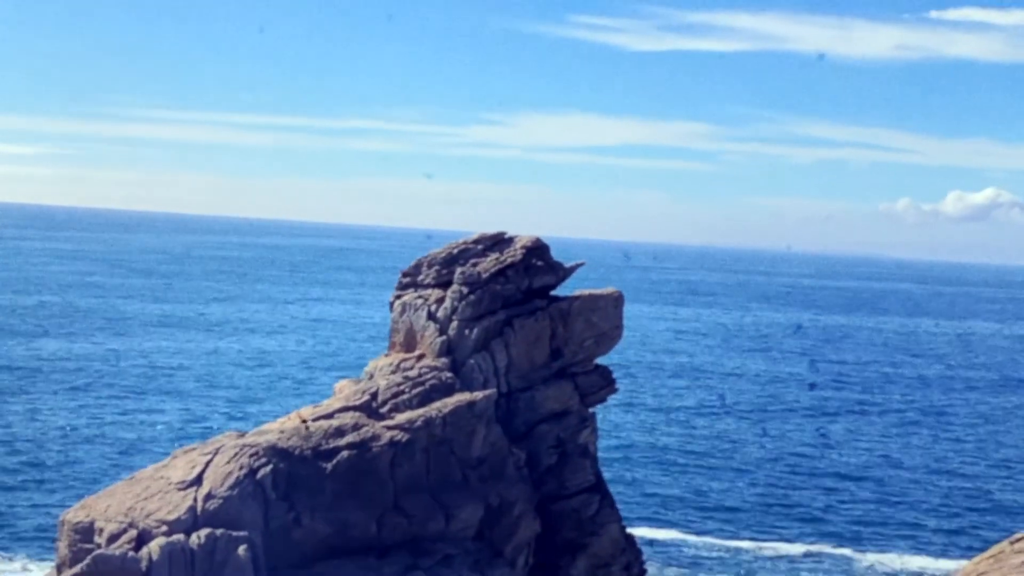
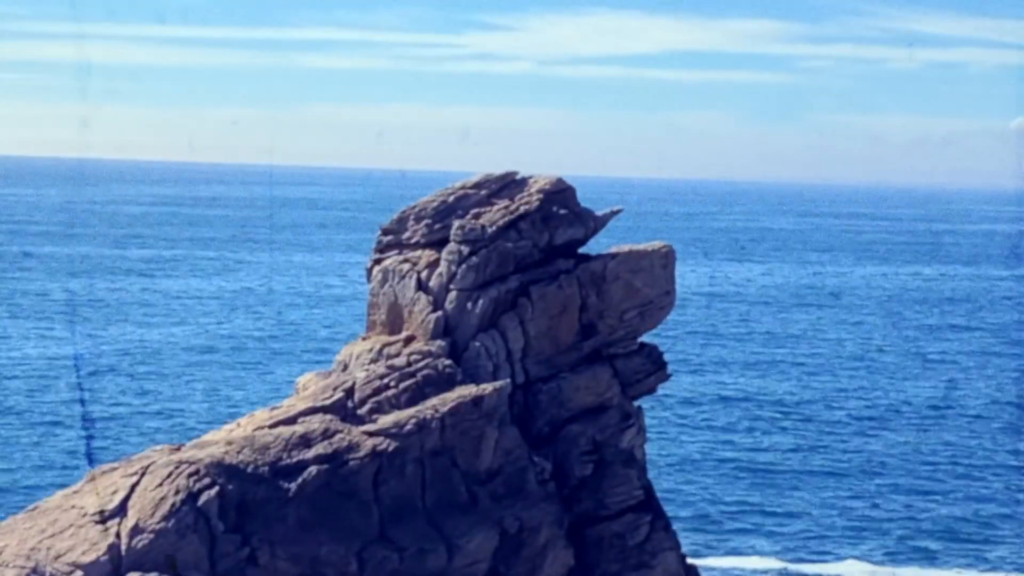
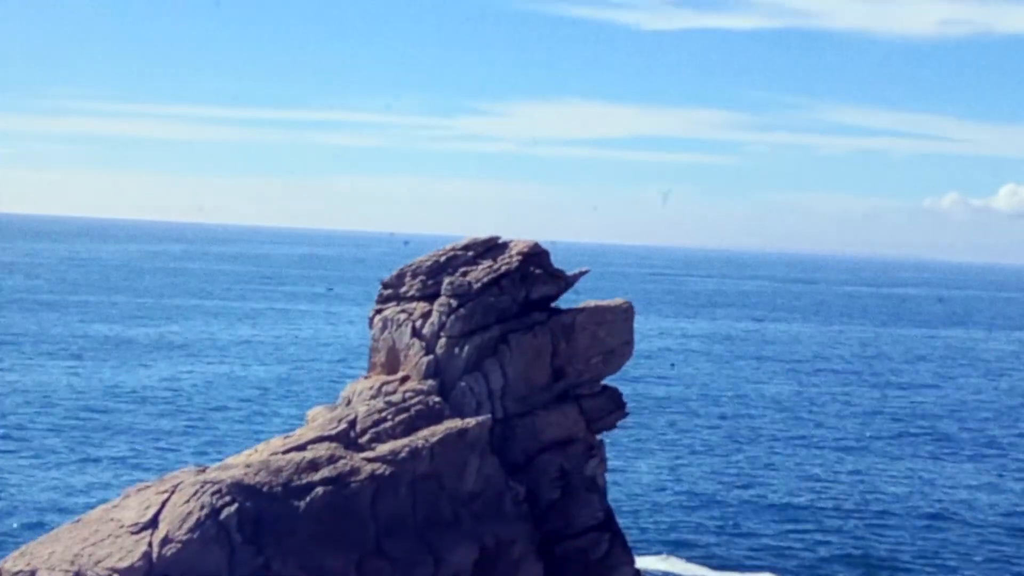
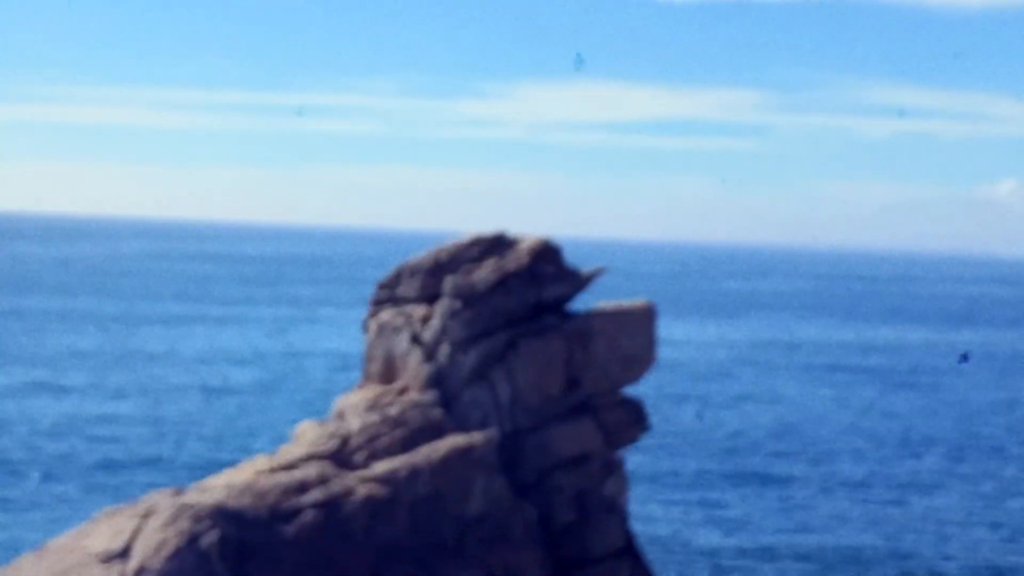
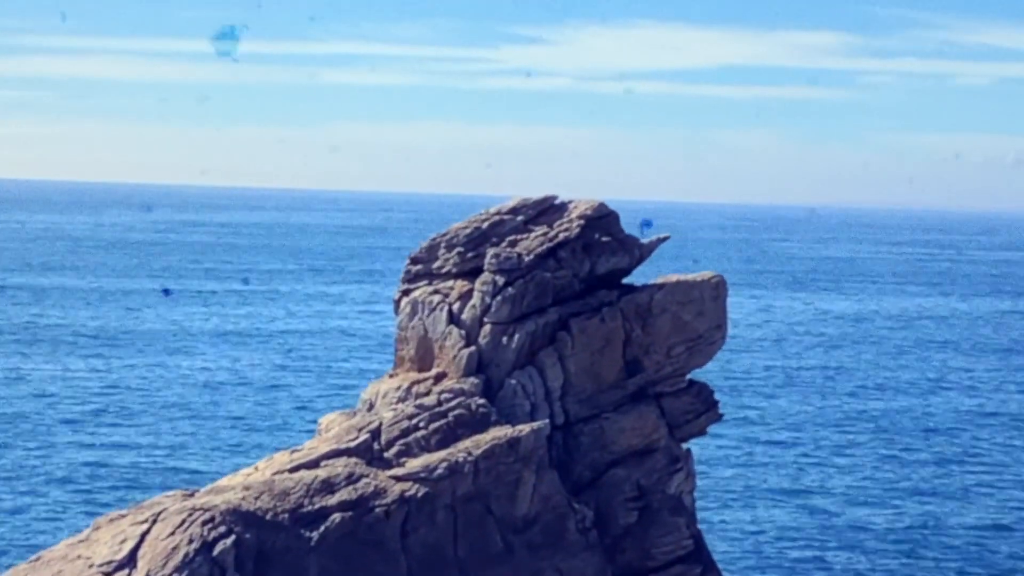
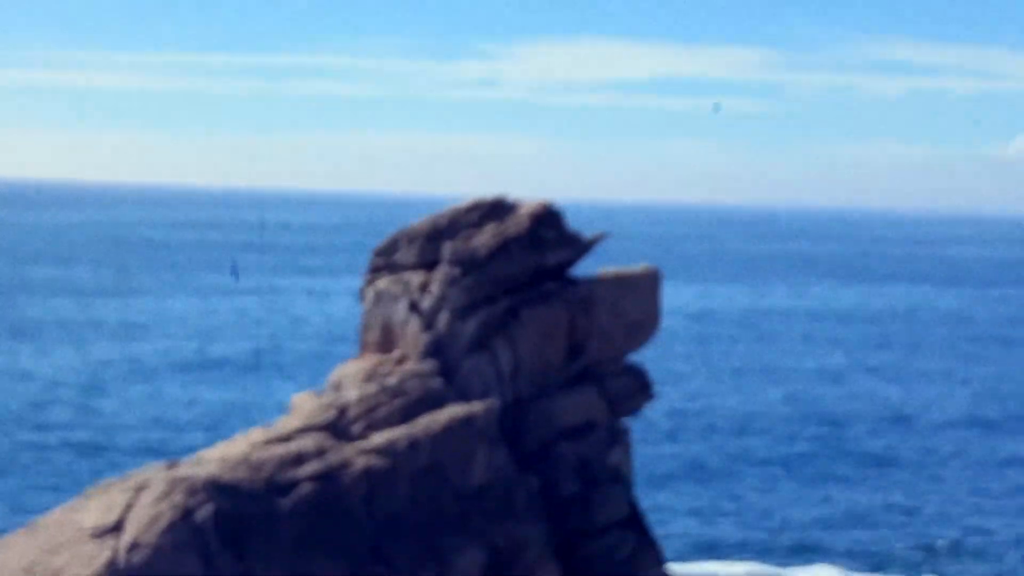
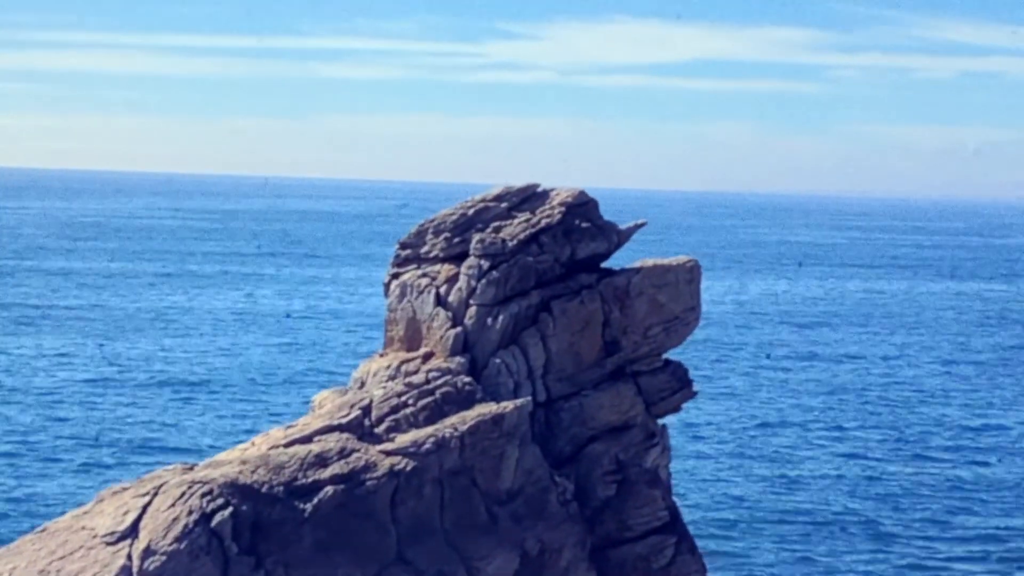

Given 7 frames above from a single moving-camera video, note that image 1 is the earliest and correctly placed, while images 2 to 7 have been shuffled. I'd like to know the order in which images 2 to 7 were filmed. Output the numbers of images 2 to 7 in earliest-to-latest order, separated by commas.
3, 4, 6, 2, 7, 5
